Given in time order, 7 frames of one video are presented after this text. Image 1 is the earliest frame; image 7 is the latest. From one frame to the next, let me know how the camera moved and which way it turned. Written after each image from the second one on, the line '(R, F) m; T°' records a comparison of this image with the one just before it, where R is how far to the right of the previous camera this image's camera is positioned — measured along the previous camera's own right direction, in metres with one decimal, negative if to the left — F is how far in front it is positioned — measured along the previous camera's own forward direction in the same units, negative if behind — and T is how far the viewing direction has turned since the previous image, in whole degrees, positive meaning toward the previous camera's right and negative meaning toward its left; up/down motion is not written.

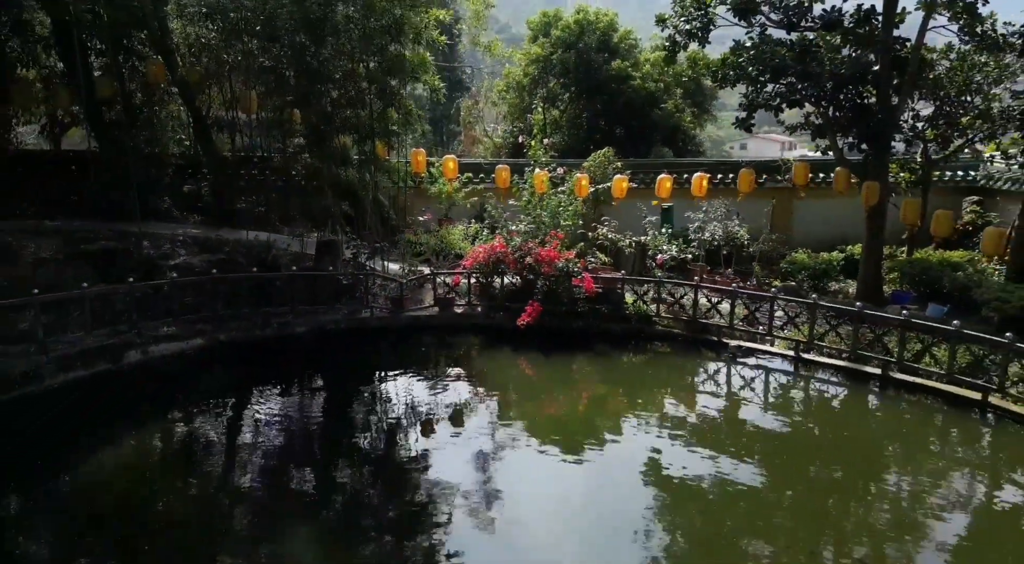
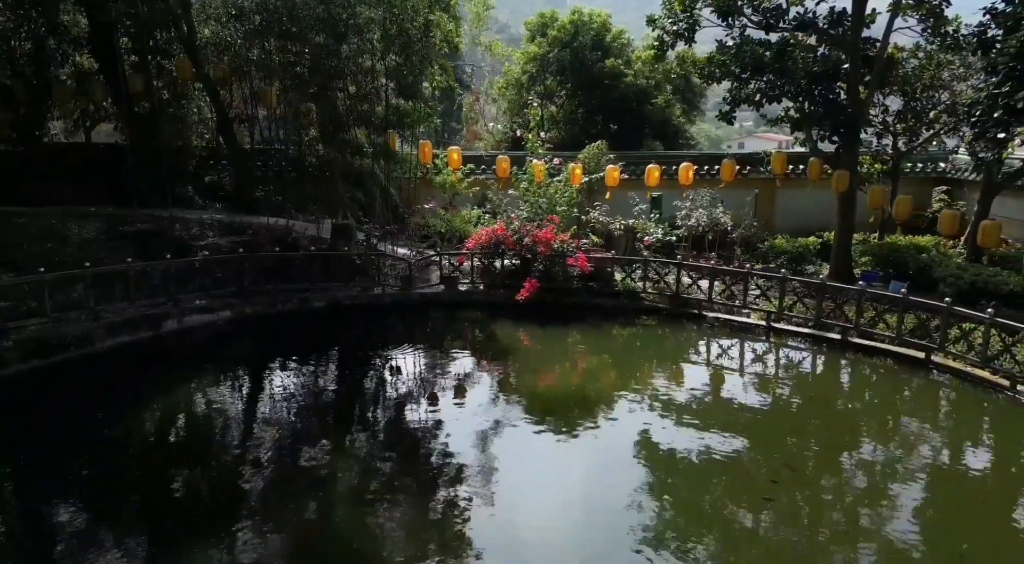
(0.0, -0.8) m; 0°
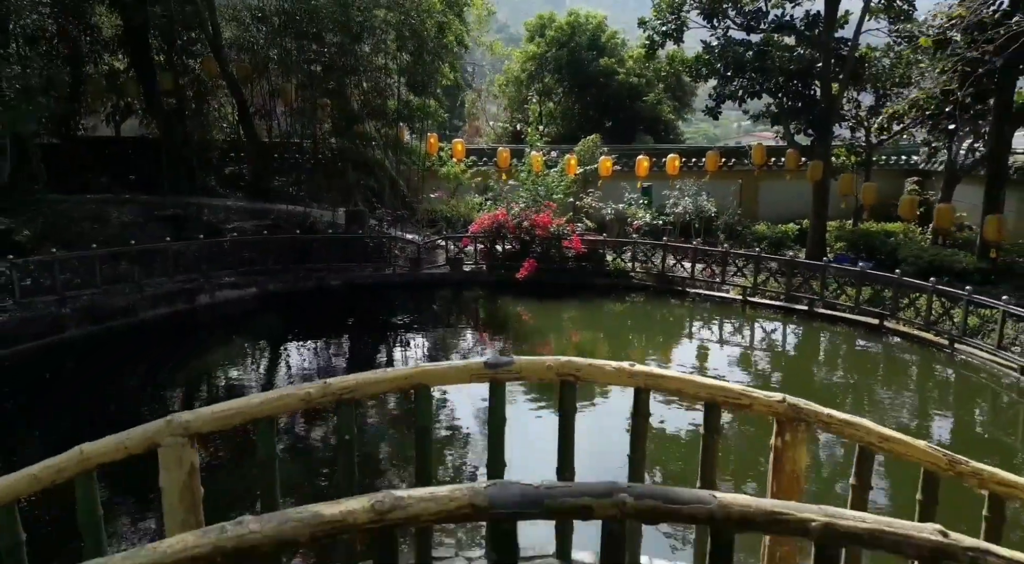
(0.0, -0.9) m; 0°
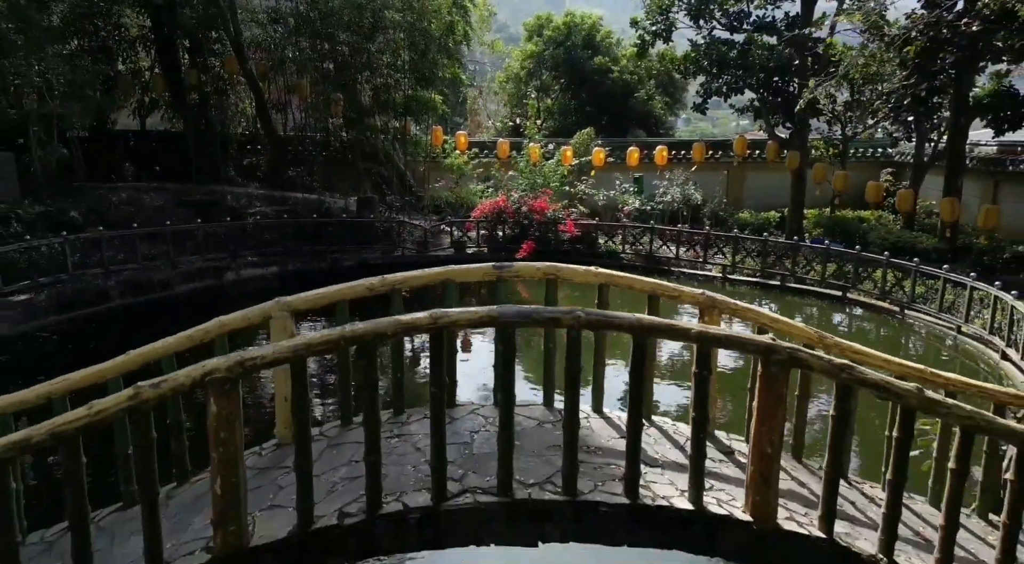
(0.0, -0.9) m; 0°
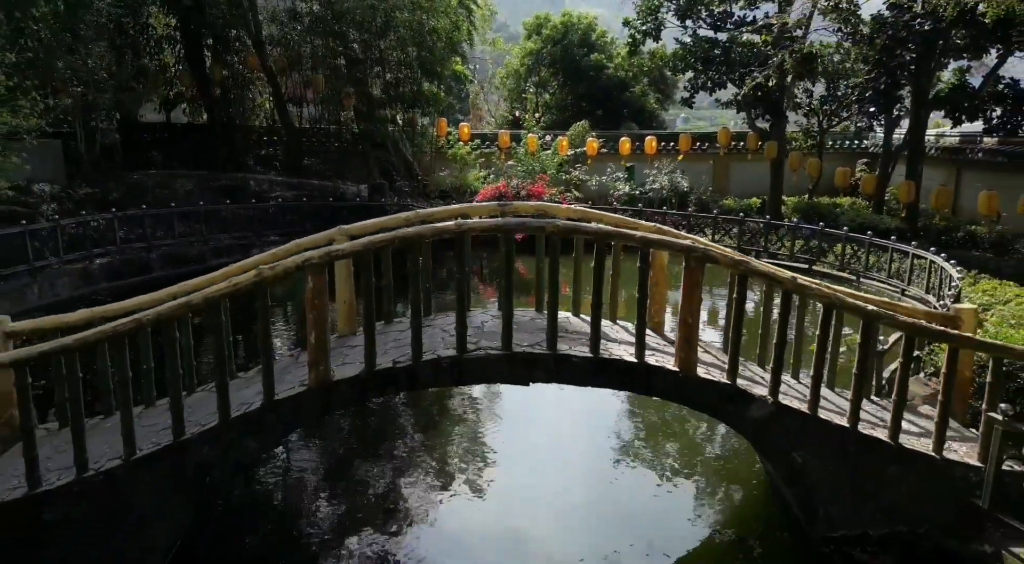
(0.0, -1.0) m; 0°
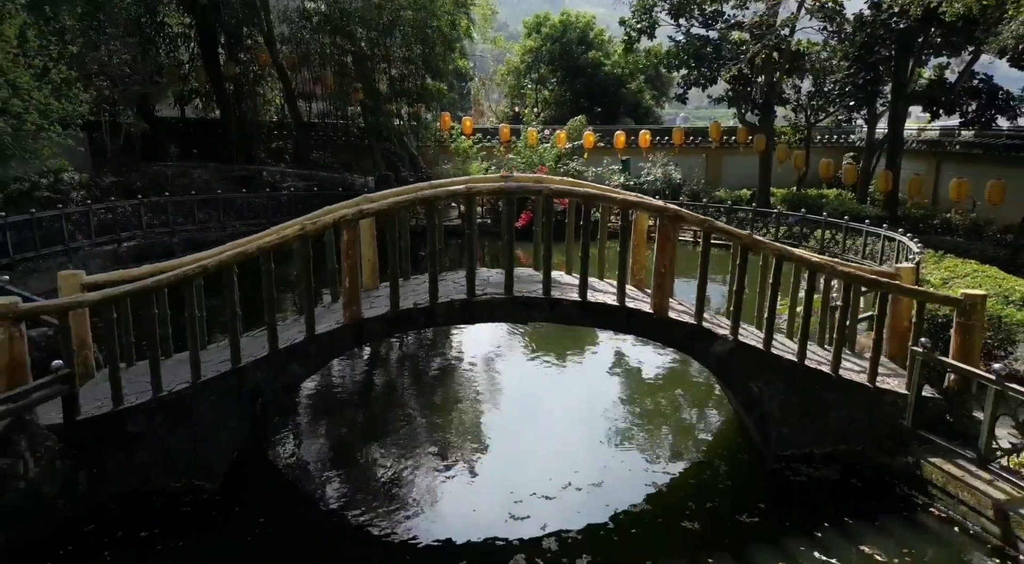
(0.0, -0.6) m; 0°
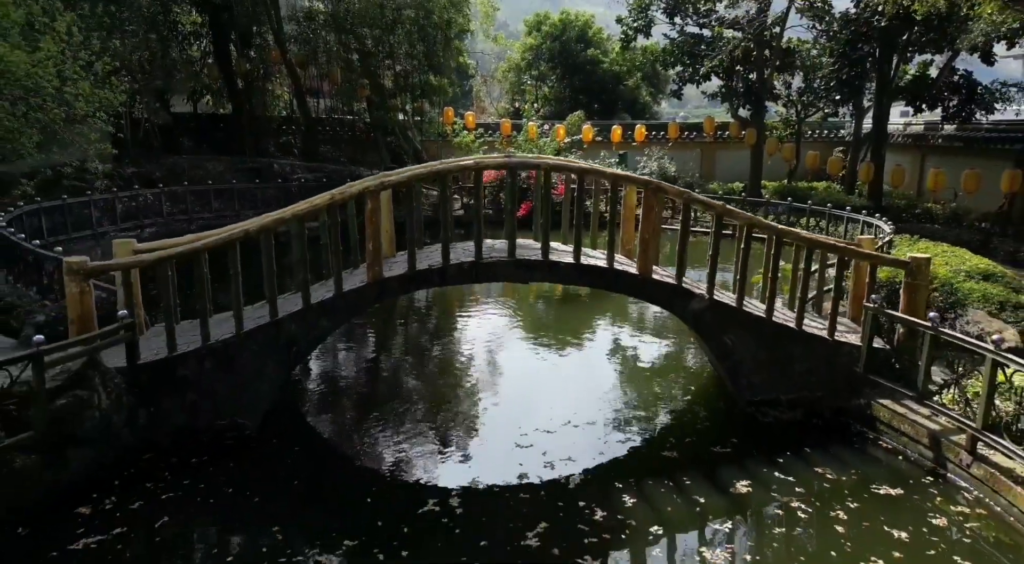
(0.0, -0.5) m; 0°
